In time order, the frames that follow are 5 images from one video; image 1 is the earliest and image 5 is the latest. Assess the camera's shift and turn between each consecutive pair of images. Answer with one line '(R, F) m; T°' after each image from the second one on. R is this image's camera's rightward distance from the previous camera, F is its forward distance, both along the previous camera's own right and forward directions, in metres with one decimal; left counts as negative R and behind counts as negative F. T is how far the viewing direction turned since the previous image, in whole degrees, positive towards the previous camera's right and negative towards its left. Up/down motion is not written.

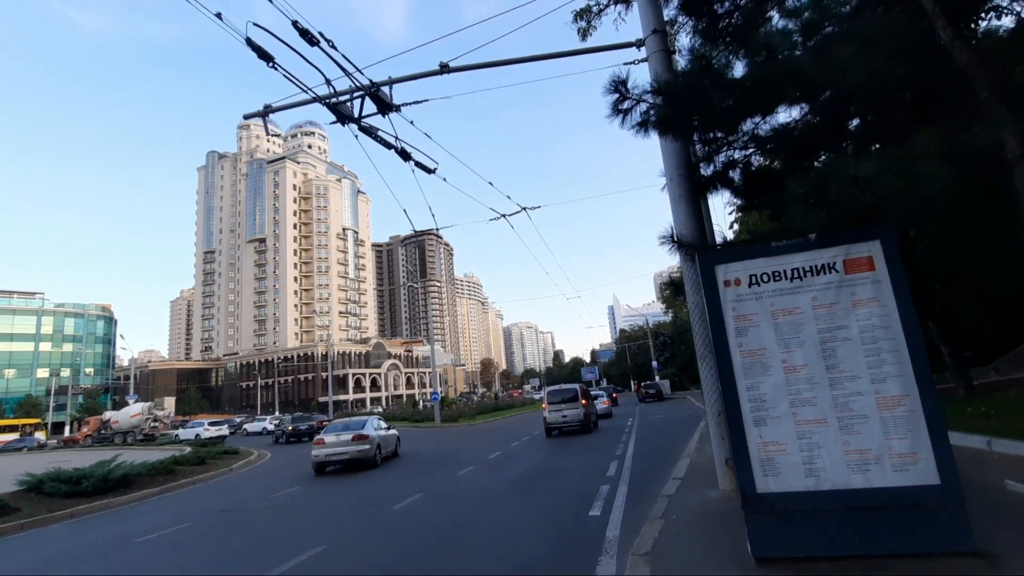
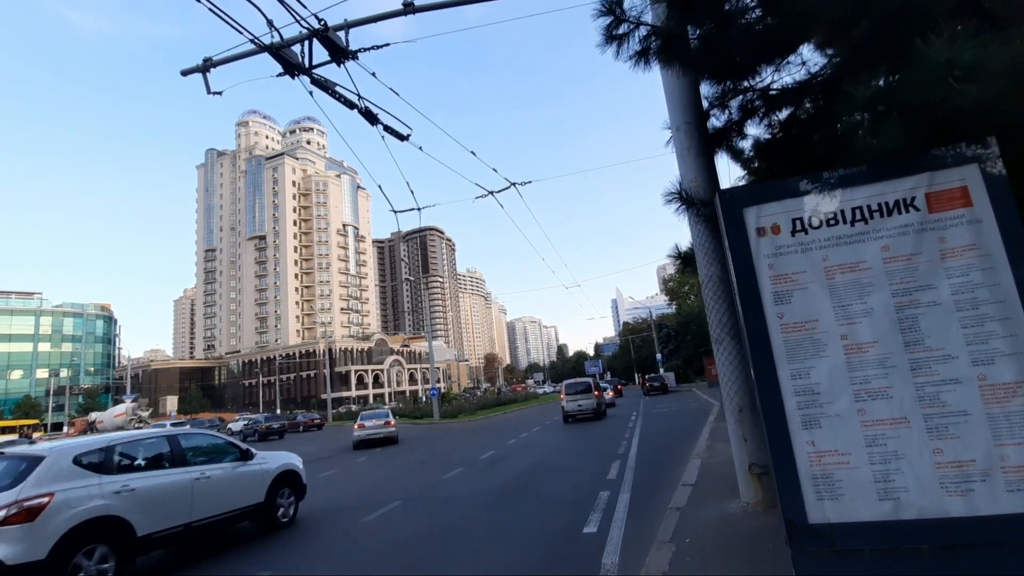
(+0.3, +1.1) m; 0°
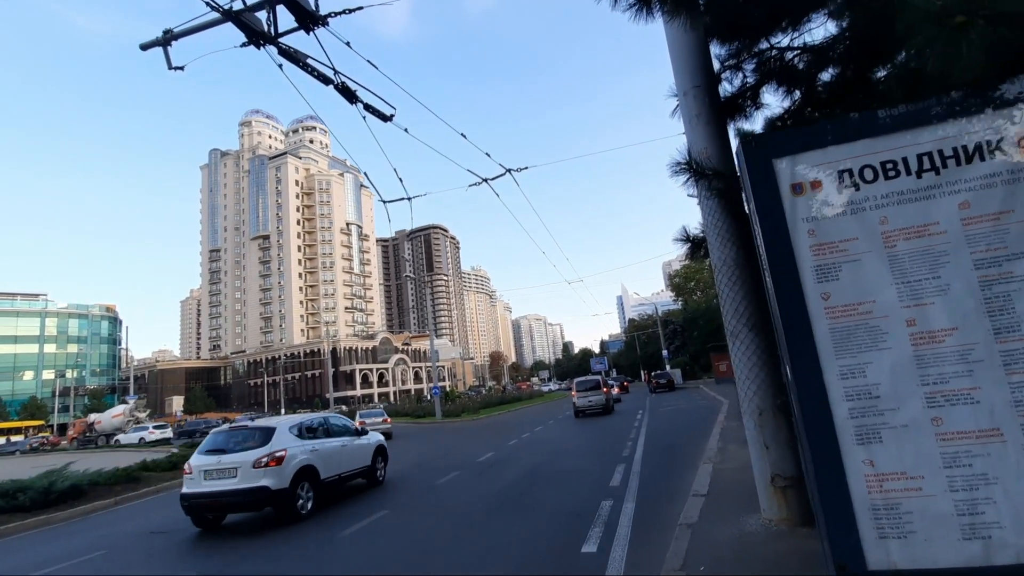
(+0.2, +0.6) m; -1°
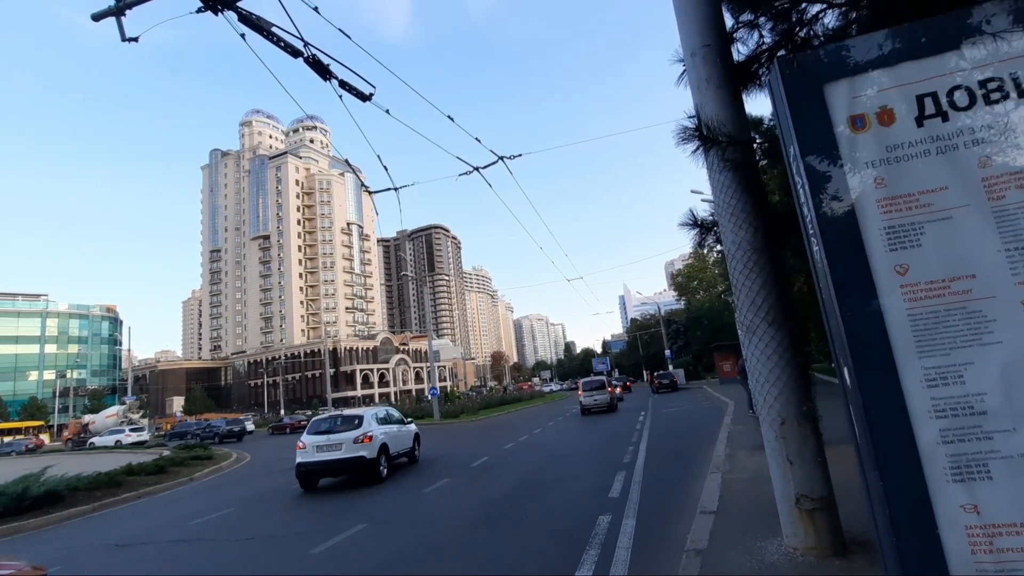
(+0.2, +0.6) m; 0°
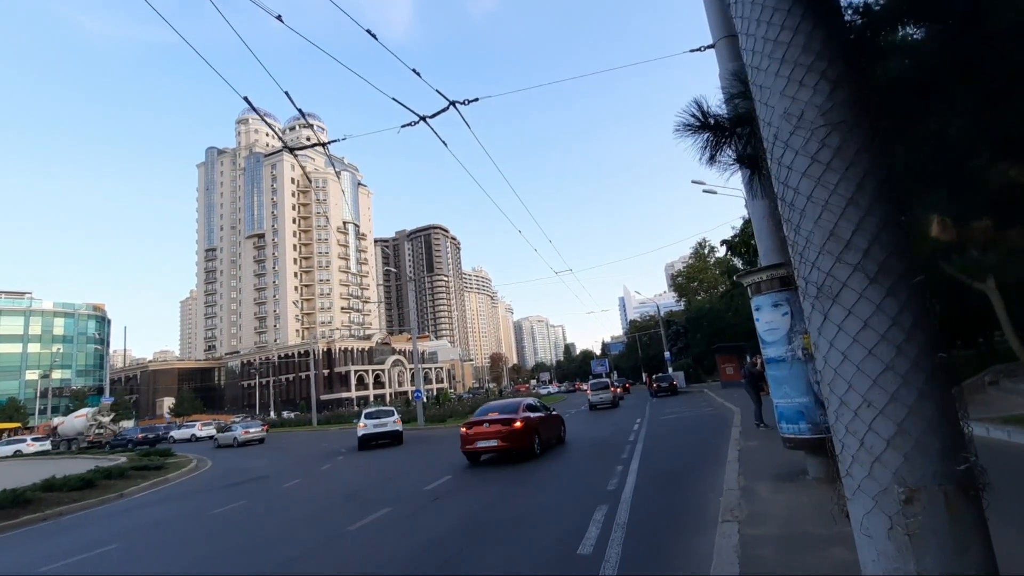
(+0.7, +2.0) m; 0°
